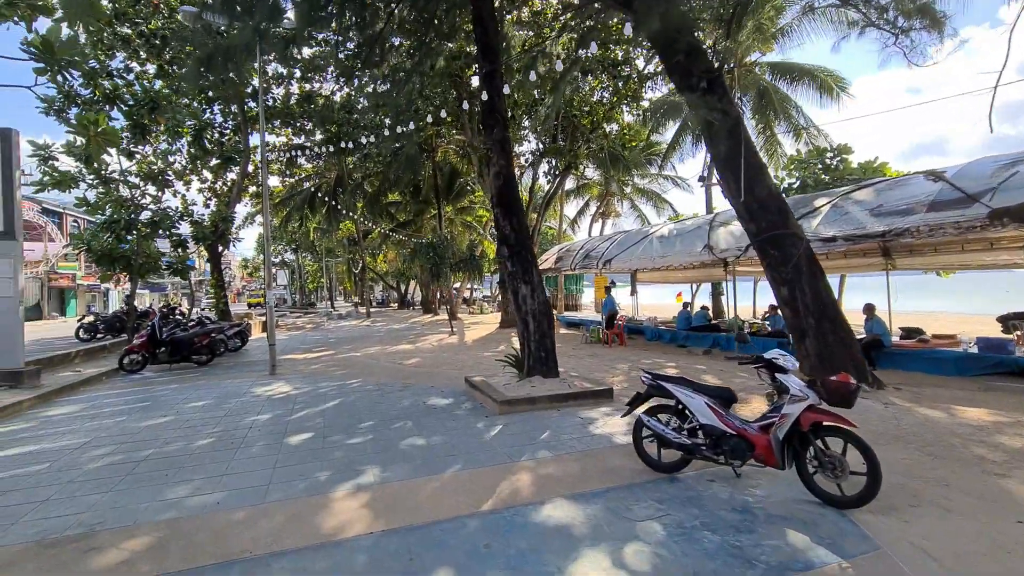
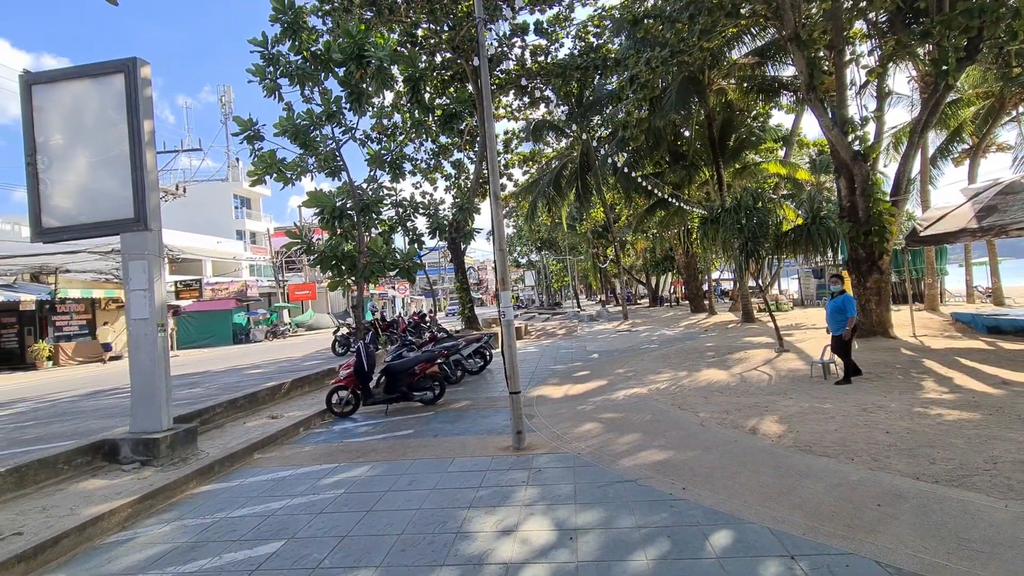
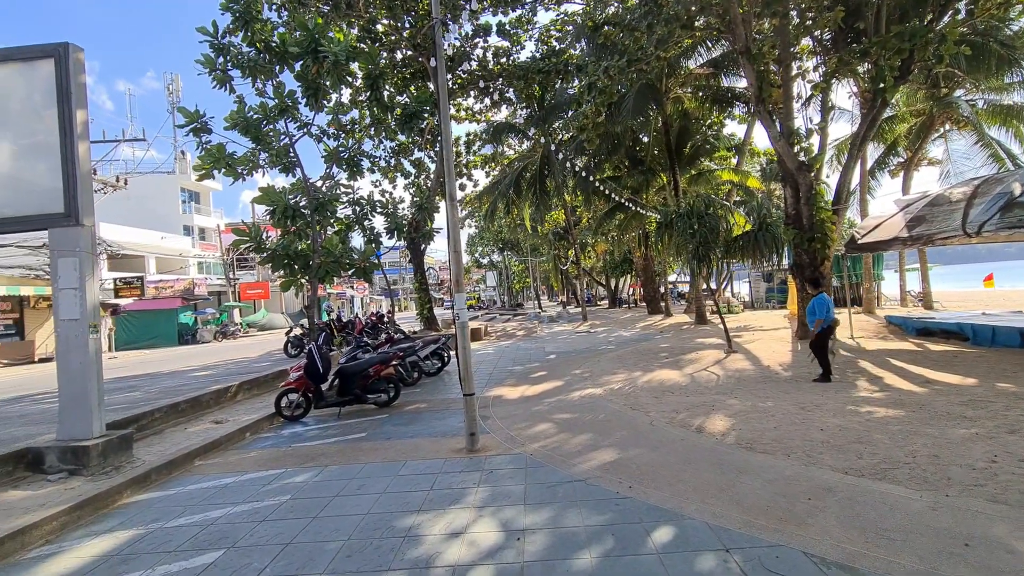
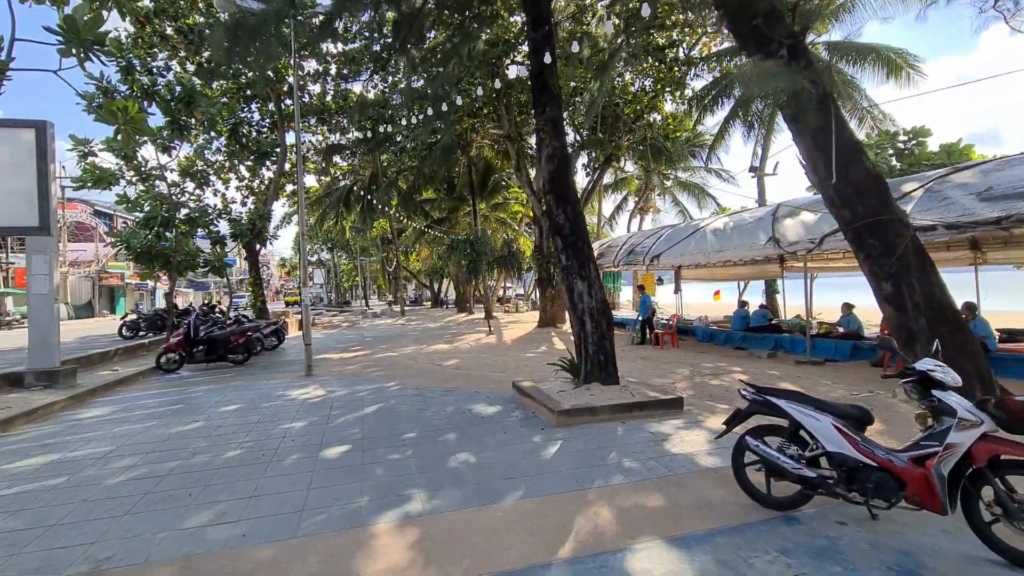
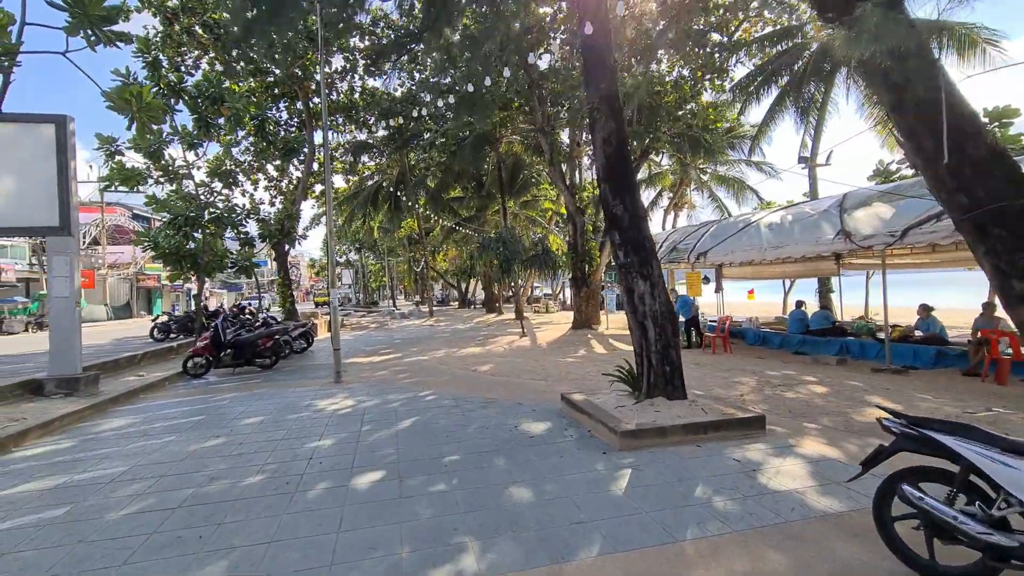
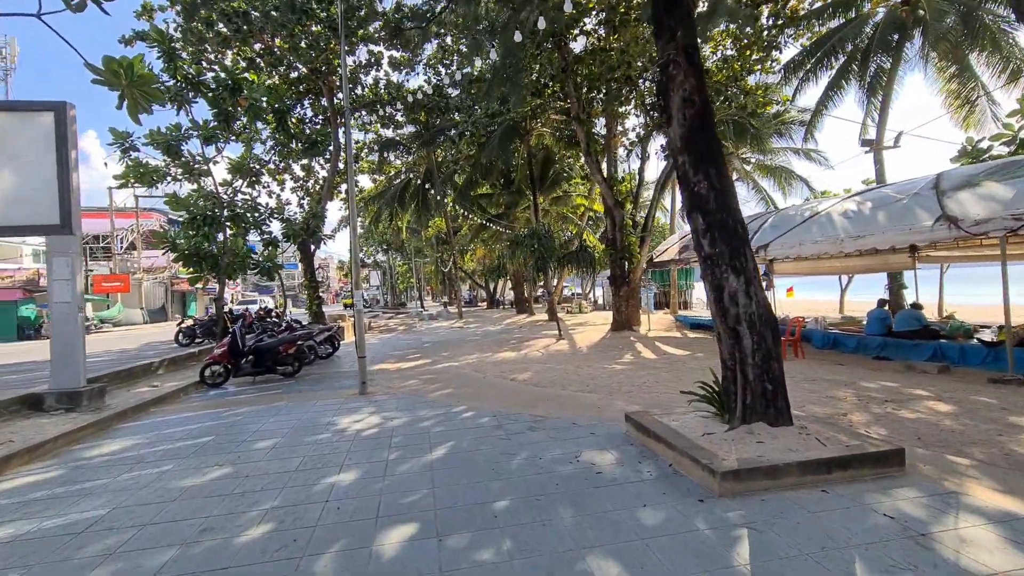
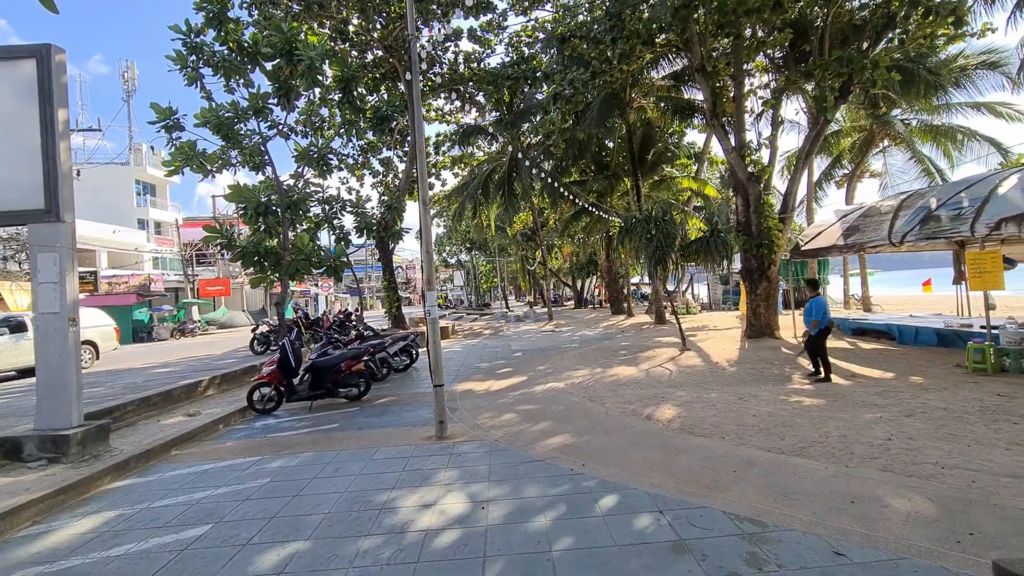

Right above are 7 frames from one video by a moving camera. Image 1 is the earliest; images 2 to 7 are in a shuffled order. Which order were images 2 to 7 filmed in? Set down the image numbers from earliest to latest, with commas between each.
4, 5, 6, 7, 3, 2
